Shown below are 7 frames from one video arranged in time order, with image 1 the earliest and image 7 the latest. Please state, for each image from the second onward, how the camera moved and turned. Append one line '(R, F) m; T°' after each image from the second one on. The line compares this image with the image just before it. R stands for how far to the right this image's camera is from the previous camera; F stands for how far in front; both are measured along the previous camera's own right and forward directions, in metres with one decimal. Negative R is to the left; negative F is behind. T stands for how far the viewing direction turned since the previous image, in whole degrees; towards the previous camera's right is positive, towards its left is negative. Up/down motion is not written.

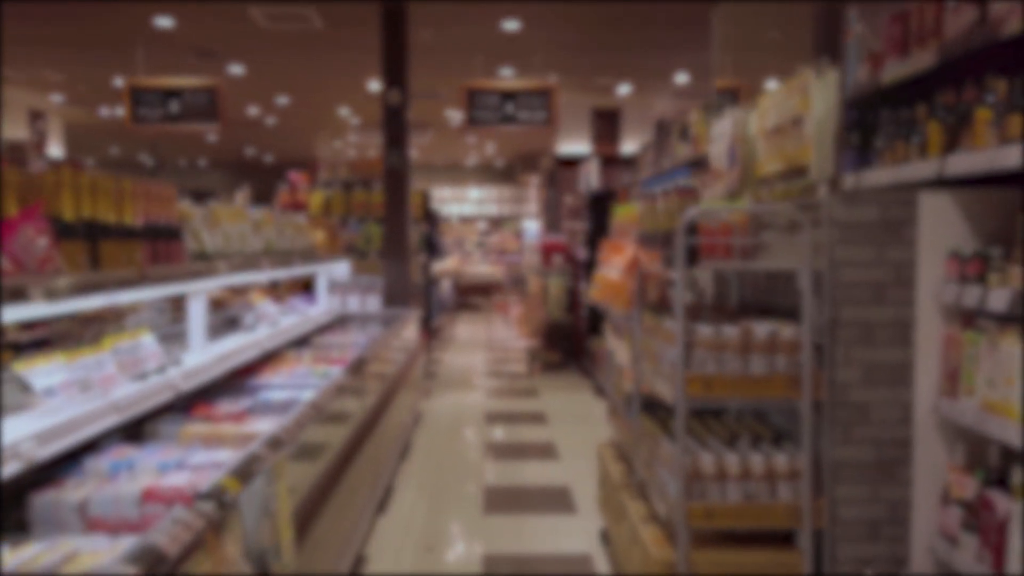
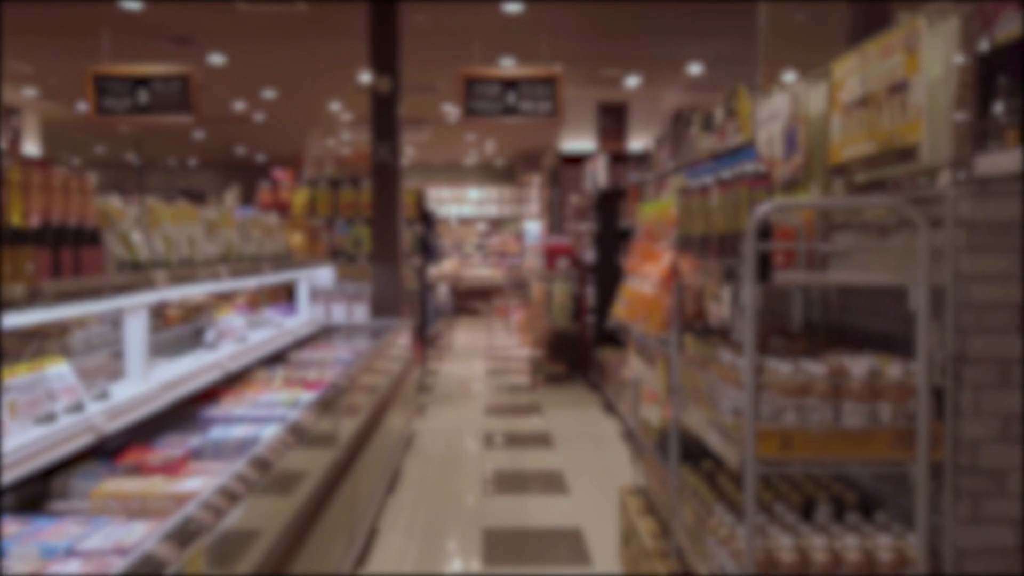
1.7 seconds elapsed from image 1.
(0.0, +0.6) m; 0°
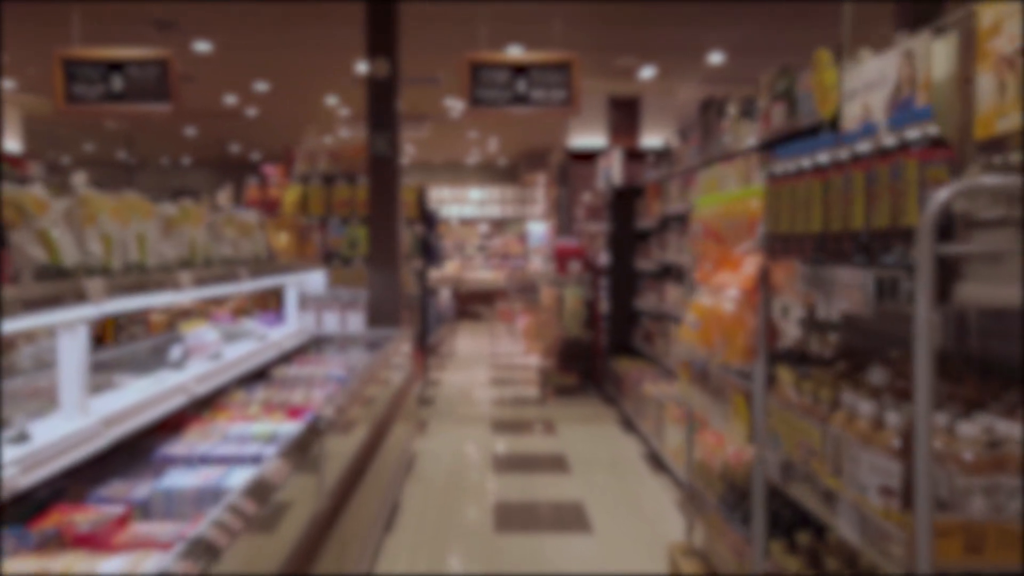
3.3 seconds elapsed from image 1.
(-0.1, +0.5) m; 0°
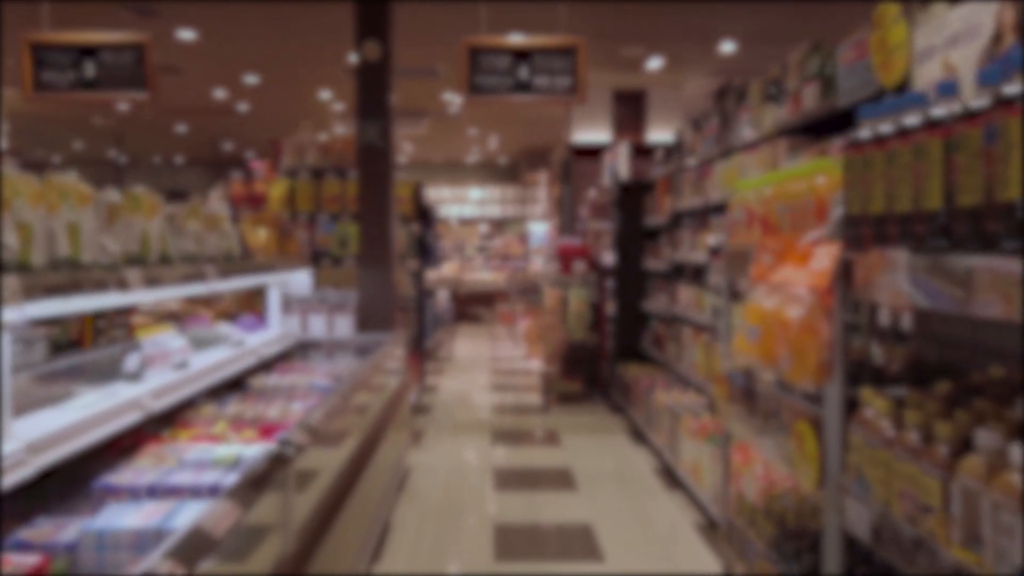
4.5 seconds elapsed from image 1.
(0.0, +0.4) m; 0°
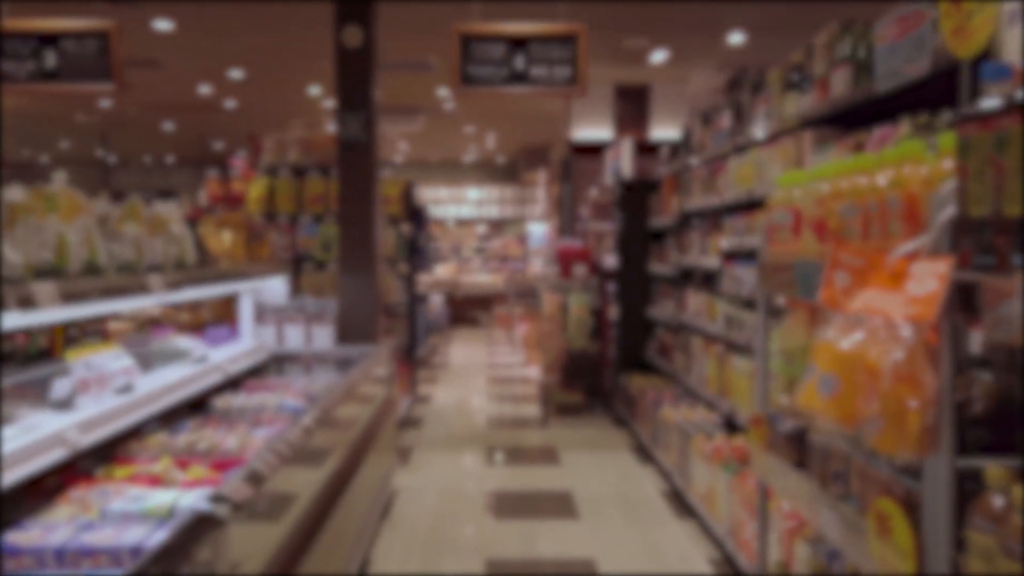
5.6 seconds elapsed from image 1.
(0.0, +0.4) m; 0°
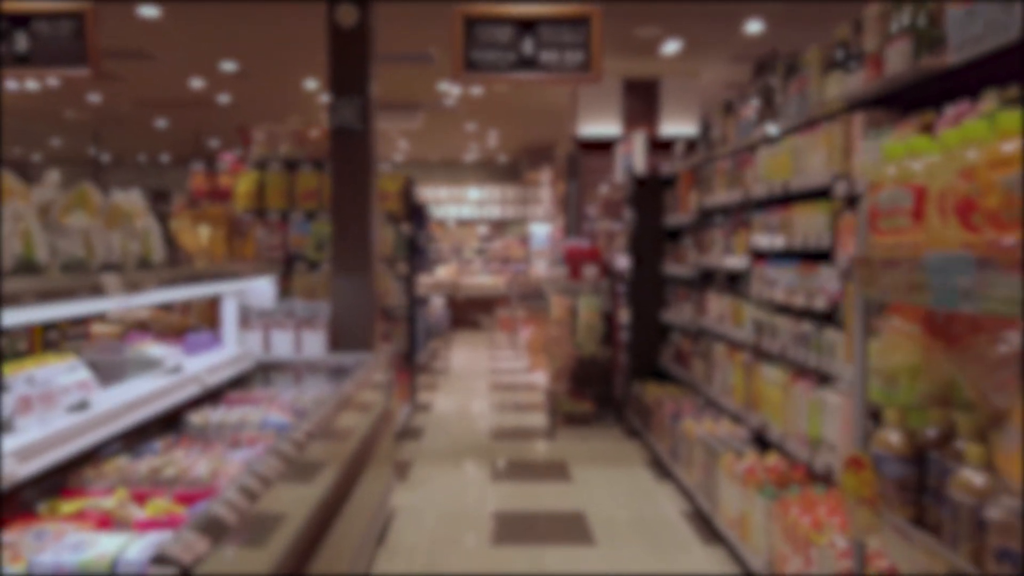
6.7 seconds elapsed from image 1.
(-0.1, +0.3) m; 0°
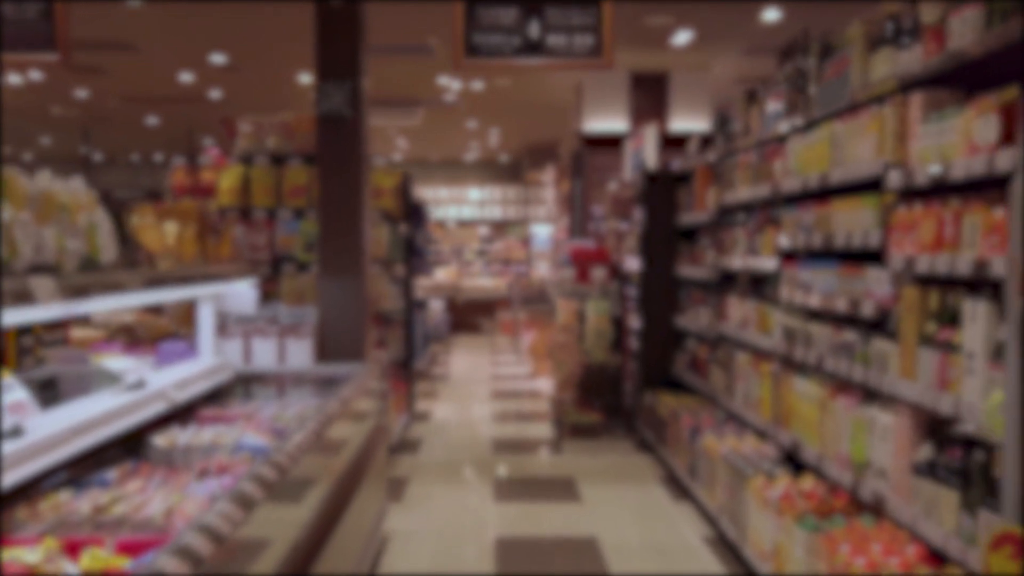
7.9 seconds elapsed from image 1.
(0.0, +0.3) m; 0°
